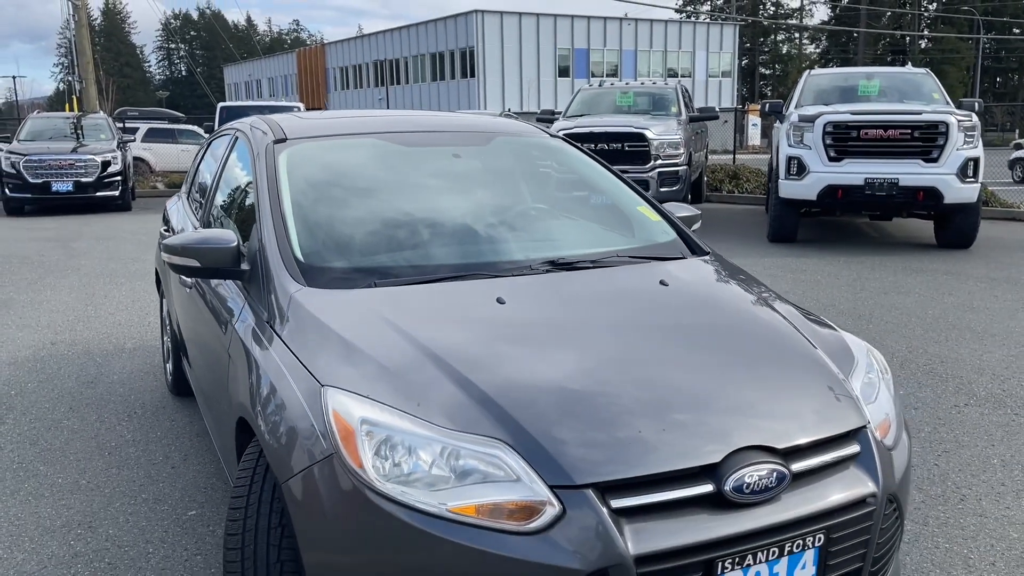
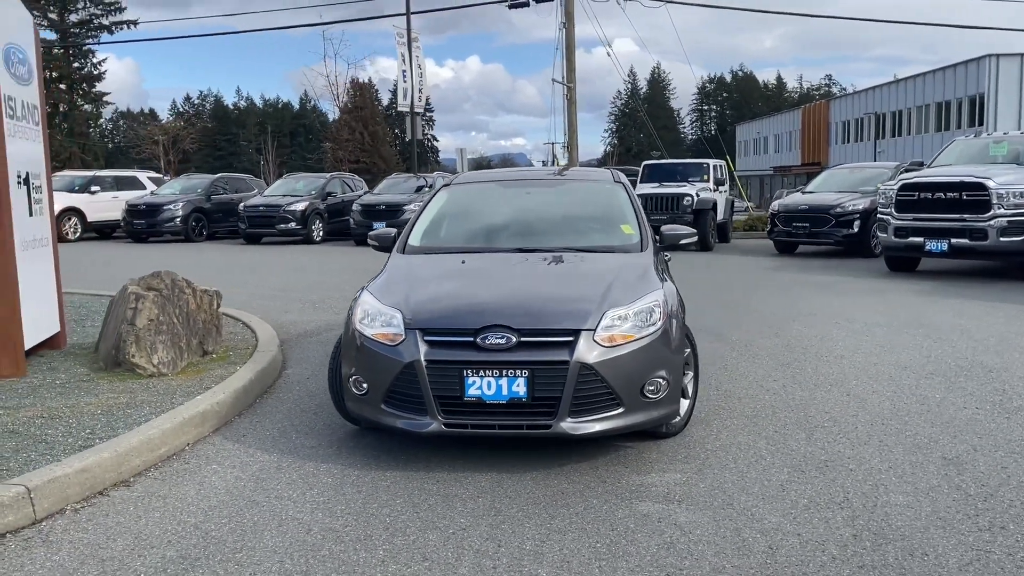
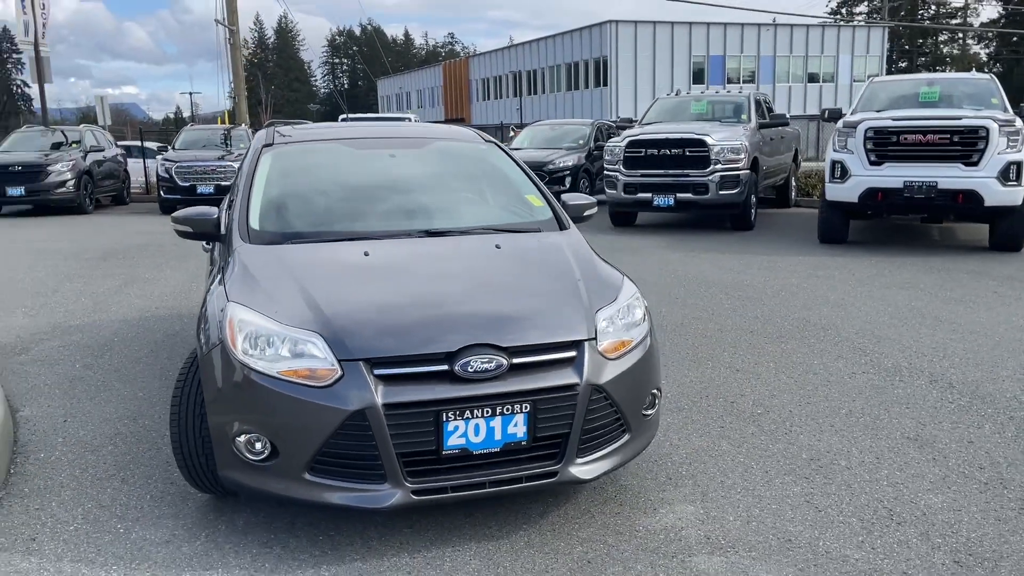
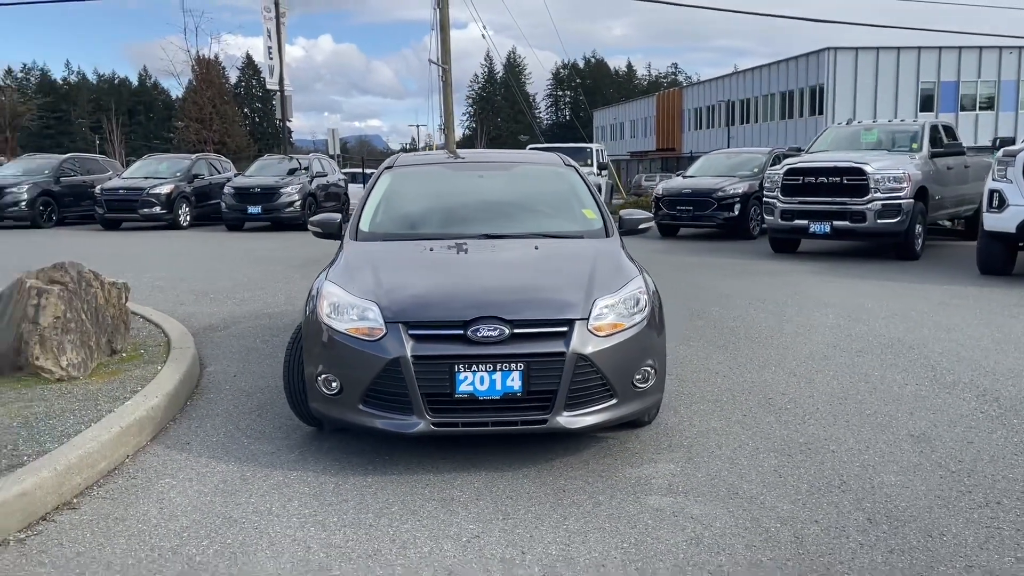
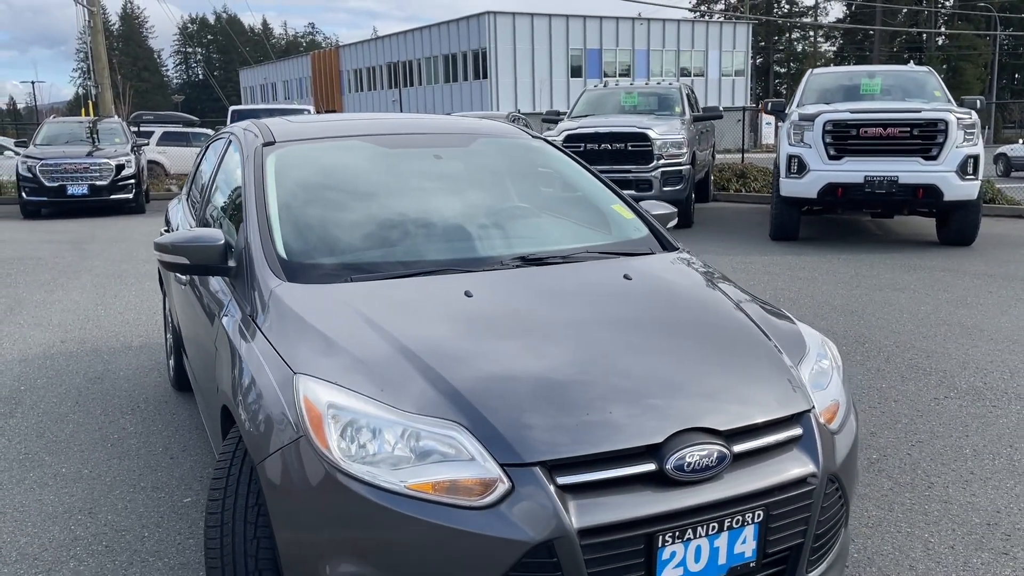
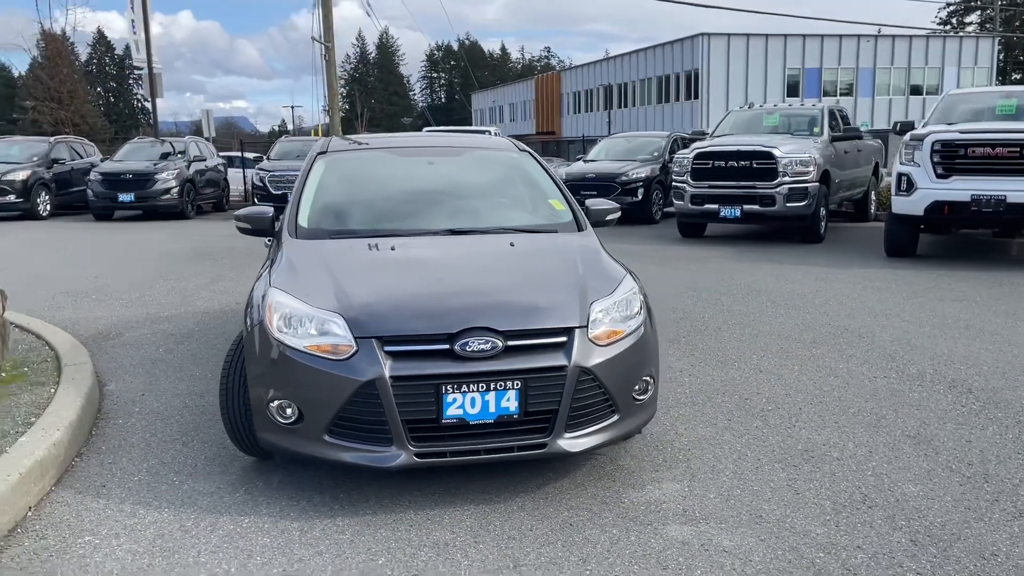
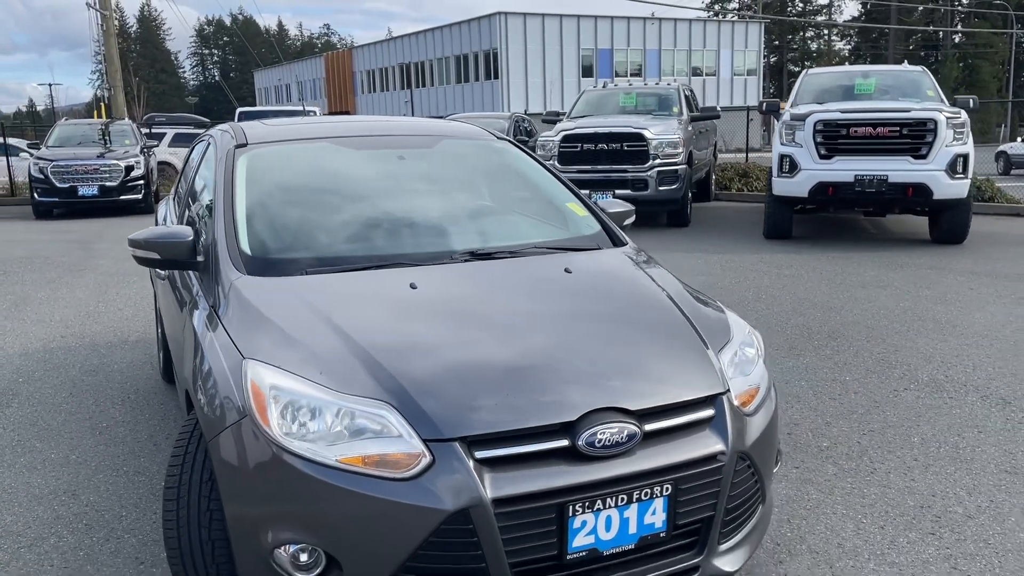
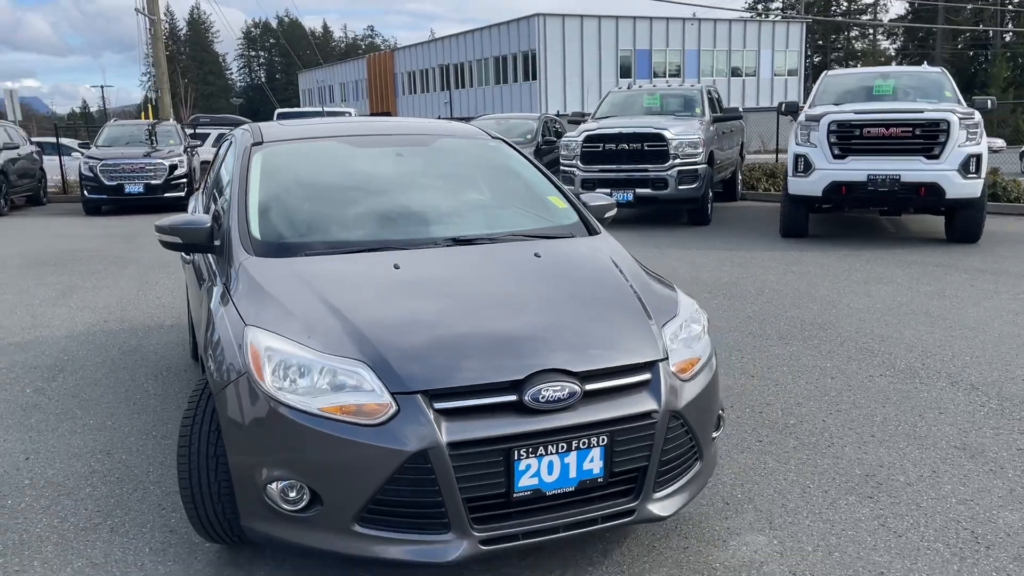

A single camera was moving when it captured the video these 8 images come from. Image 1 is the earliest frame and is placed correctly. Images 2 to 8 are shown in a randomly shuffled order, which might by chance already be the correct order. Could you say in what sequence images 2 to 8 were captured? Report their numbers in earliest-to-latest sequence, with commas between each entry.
5, 7, 8, 3, 6, 4, 2
